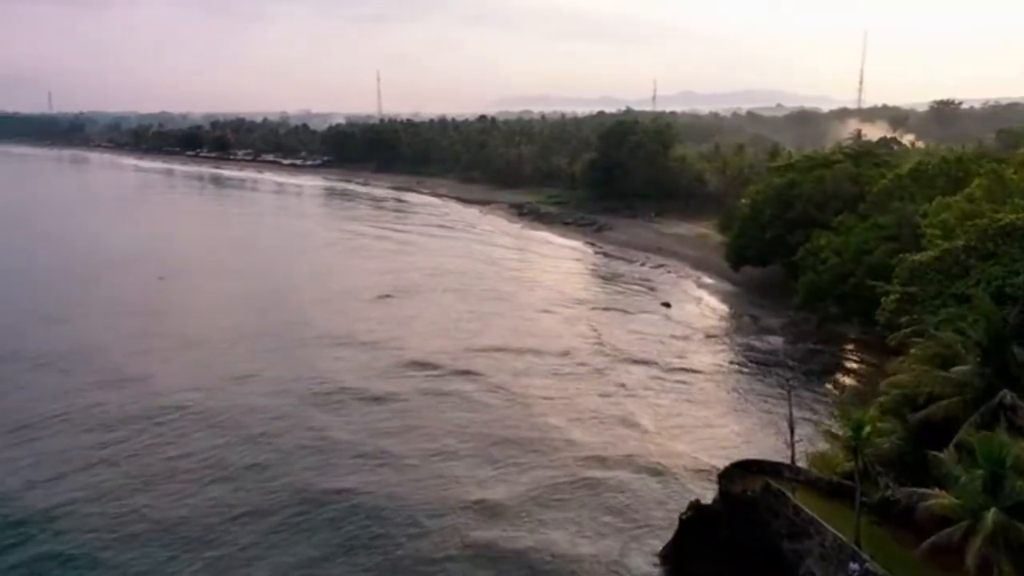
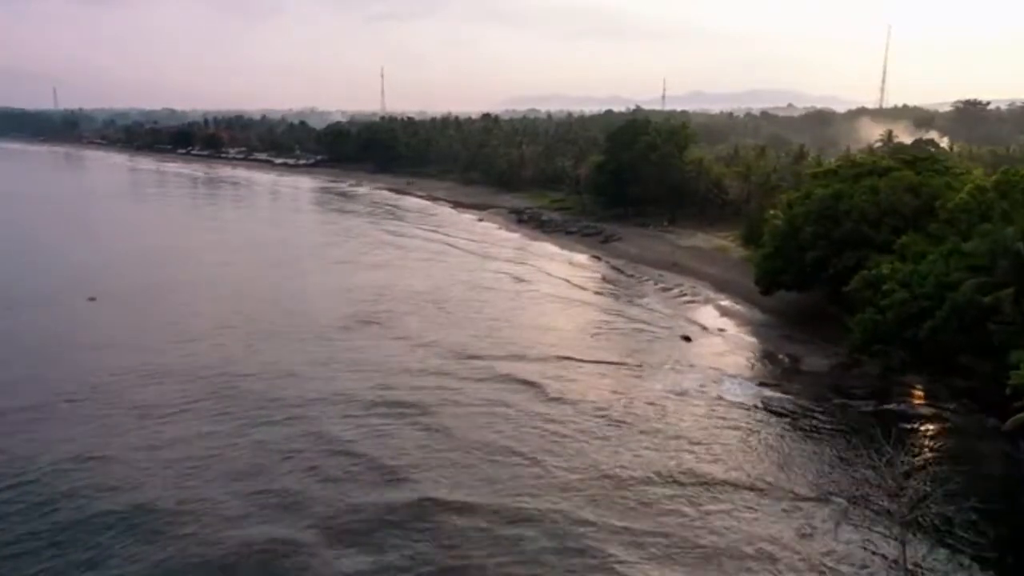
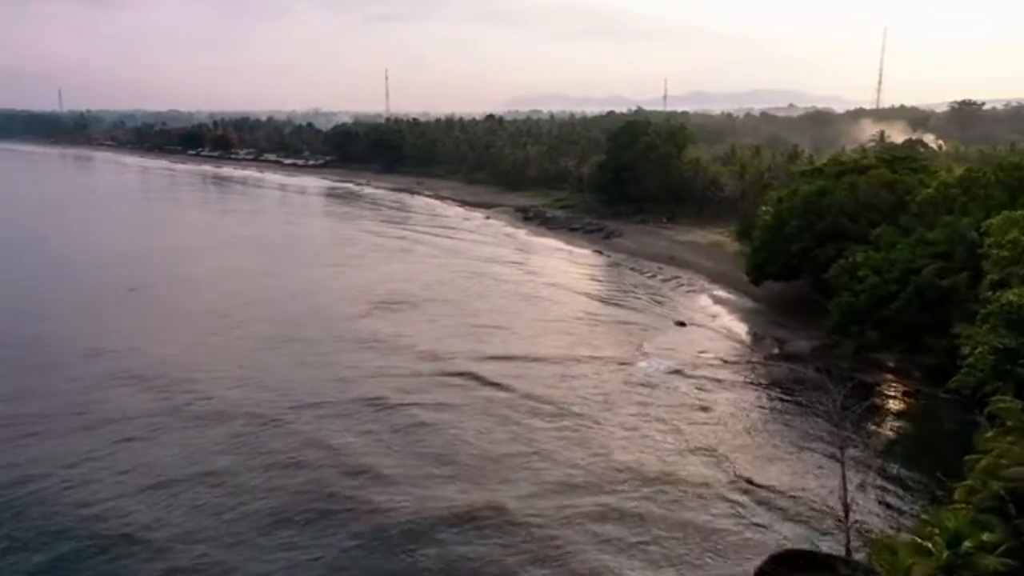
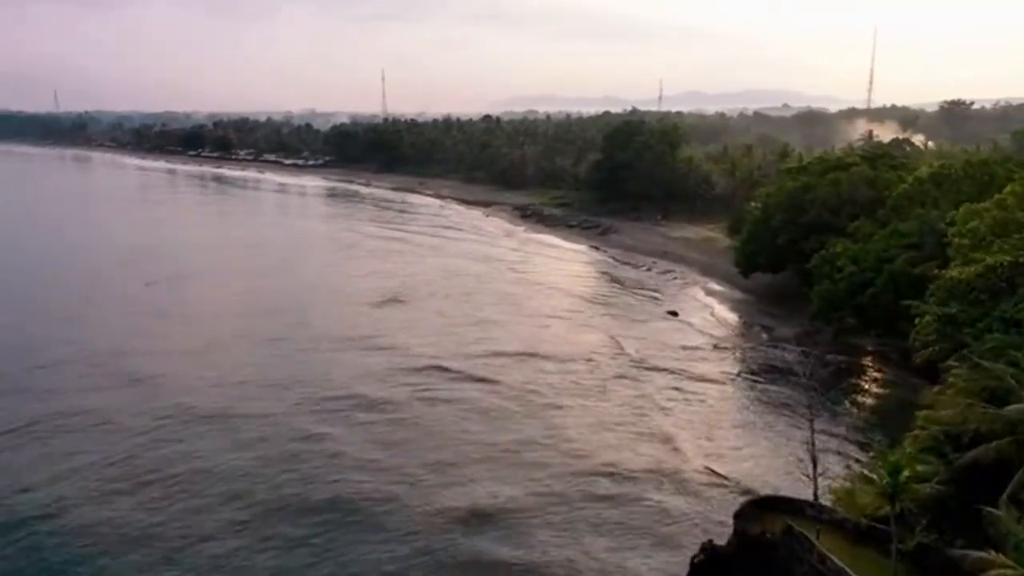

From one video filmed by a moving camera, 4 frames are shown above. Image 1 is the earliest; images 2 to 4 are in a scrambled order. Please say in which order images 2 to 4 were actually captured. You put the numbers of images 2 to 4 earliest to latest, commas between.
4, 3, 2
